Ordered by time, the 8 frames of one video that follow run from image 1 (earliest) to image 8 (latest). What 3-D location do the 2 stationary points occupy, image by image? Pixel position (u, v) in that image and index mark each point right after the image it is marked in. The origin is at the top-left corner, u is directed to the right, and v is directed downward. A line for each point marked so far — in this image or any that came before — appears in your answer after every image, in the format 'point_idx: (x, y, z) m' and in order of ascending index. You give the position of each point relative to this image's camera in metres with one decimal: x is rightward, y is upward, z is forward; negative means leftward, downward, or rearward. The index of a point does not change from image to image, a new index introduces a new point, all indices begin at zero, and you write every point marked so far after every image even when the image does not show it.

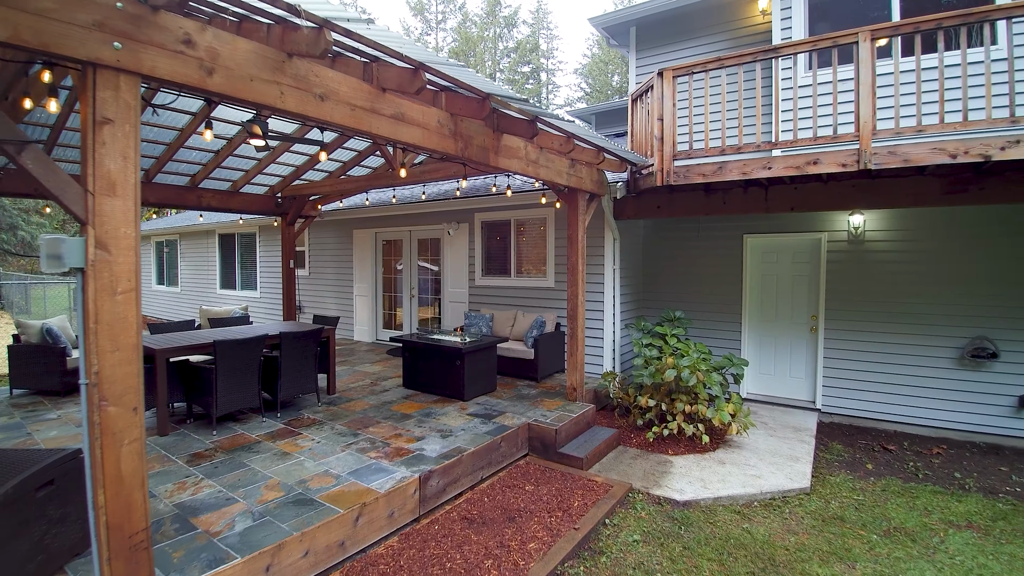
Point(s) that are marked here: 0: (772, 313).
0: (+3.8, -0.4, +5.3) m
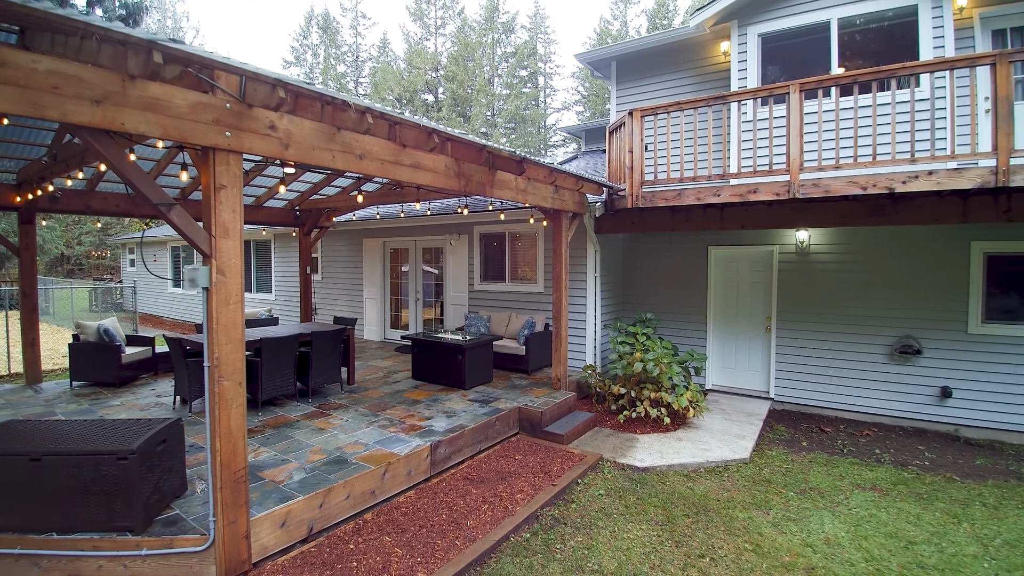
0: (+3.7, -0.4, +6.1) m
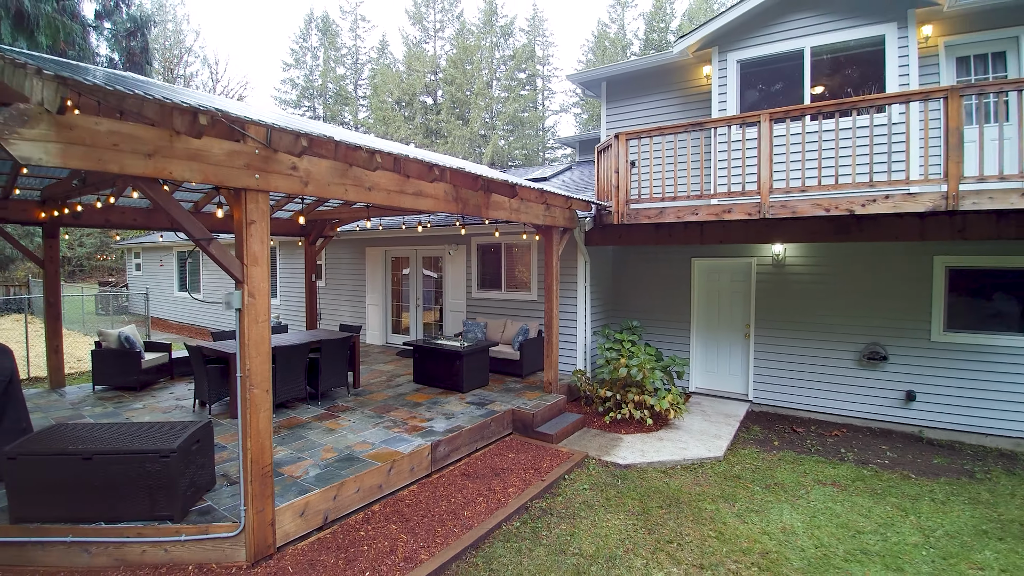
0: (+3.6, -0.6, +6.5) m
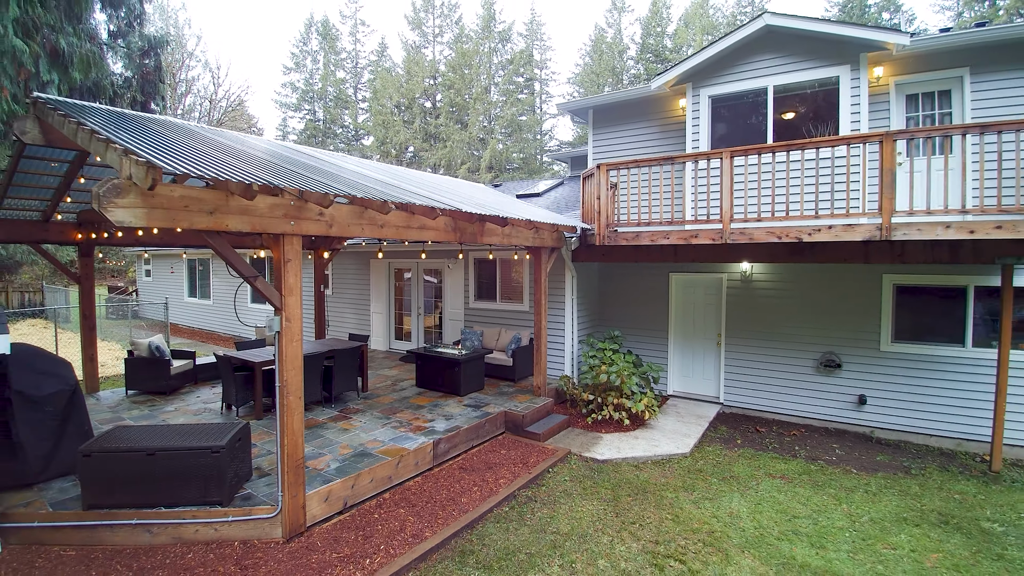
0: (+3.5, -0.8, +7.1) m
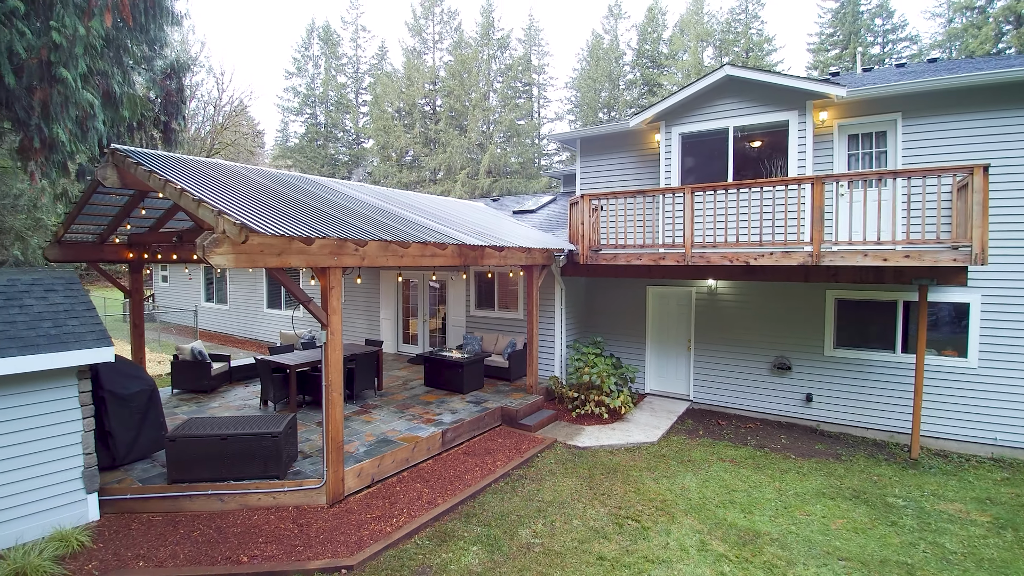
0: (+3.4, -1.1, +8.1) m
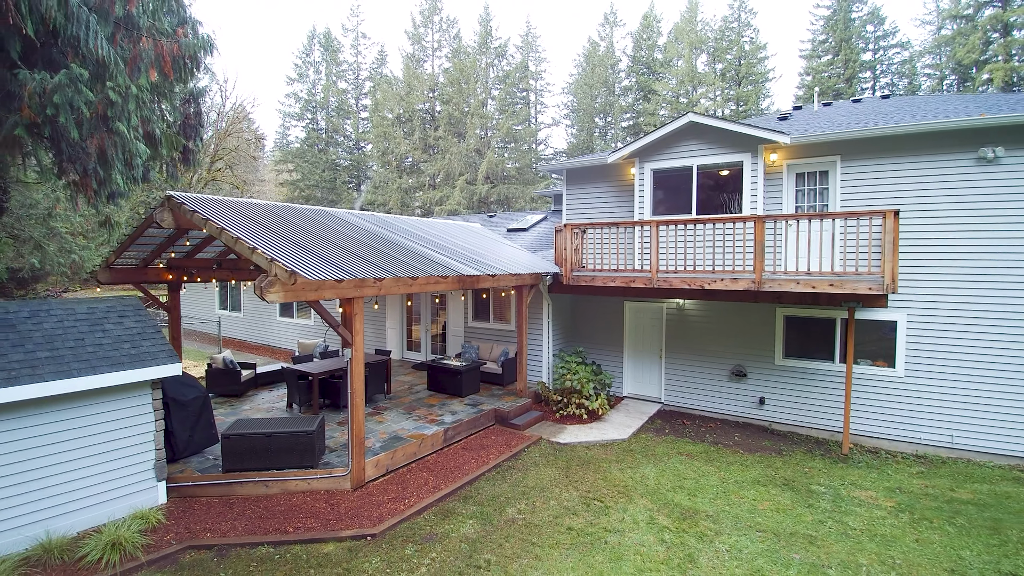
0: (+3.2, -1.5, +9.2) m
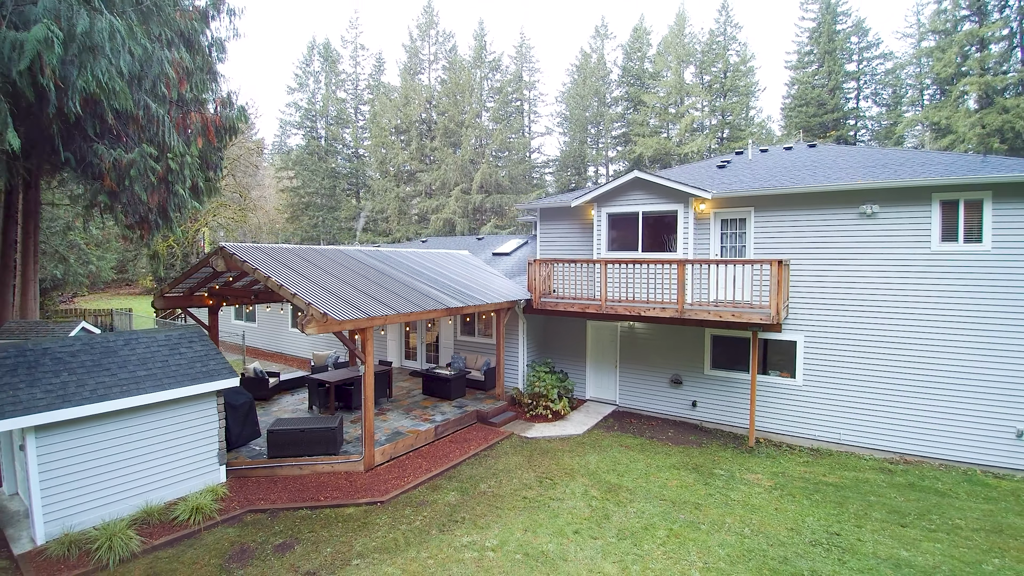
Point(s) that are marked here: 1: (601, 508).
0: (+2.6, -2.1, +11.1) m
1: (+1.6, -4.0, +6.6) m
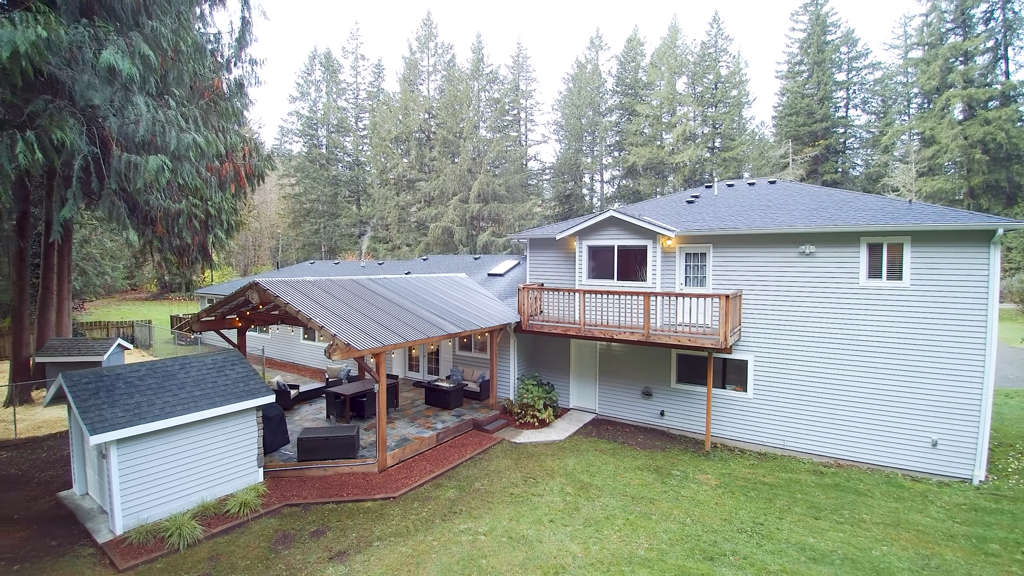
0: (+2.4, -2.9, +12.6) m
1: (+1.3, -4.7, +8.0) m
